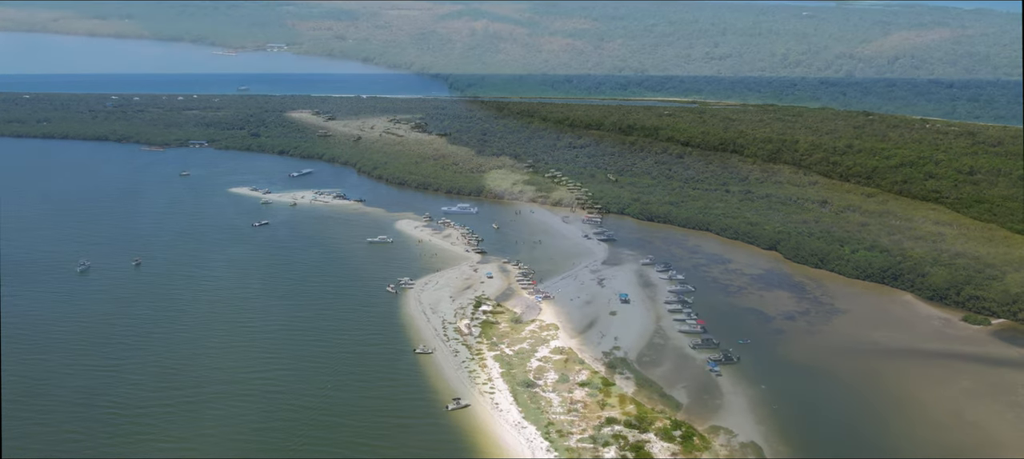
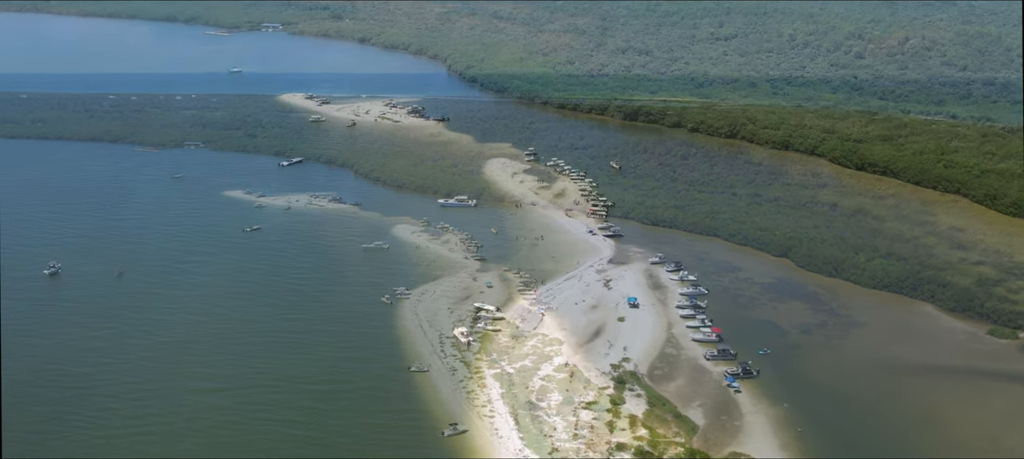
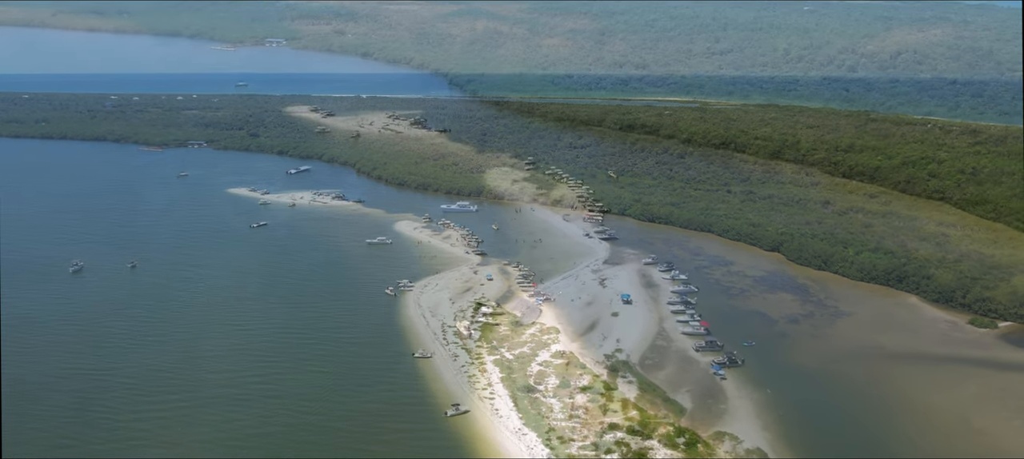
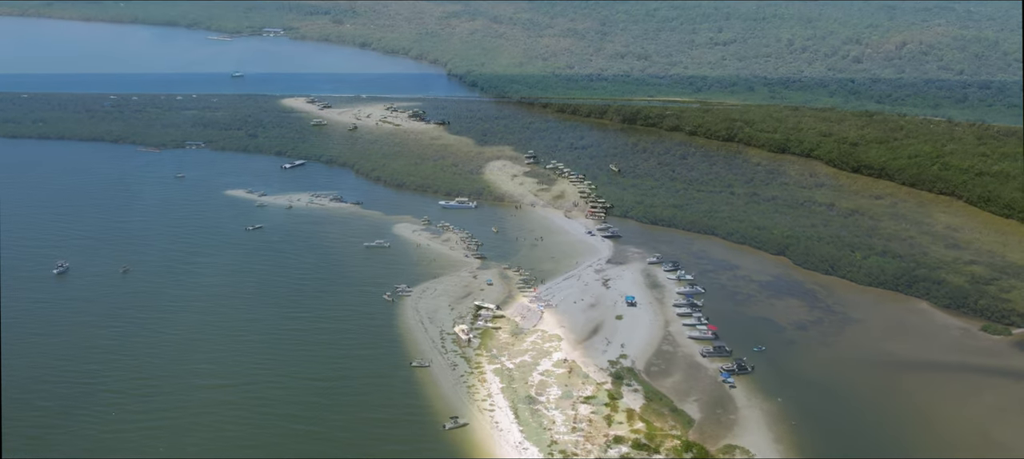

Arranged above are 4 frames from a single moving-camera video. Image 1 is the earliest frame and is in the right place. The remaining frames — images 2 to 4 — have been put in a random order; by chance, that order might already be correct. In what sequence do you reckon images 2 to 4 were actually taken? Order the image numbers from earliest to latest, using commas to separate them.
3, 4, 2
